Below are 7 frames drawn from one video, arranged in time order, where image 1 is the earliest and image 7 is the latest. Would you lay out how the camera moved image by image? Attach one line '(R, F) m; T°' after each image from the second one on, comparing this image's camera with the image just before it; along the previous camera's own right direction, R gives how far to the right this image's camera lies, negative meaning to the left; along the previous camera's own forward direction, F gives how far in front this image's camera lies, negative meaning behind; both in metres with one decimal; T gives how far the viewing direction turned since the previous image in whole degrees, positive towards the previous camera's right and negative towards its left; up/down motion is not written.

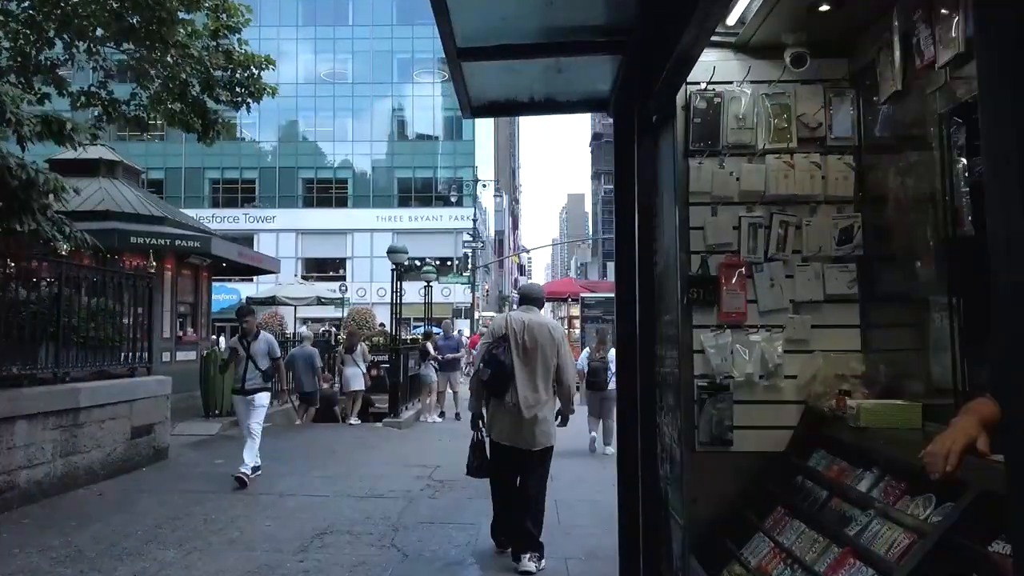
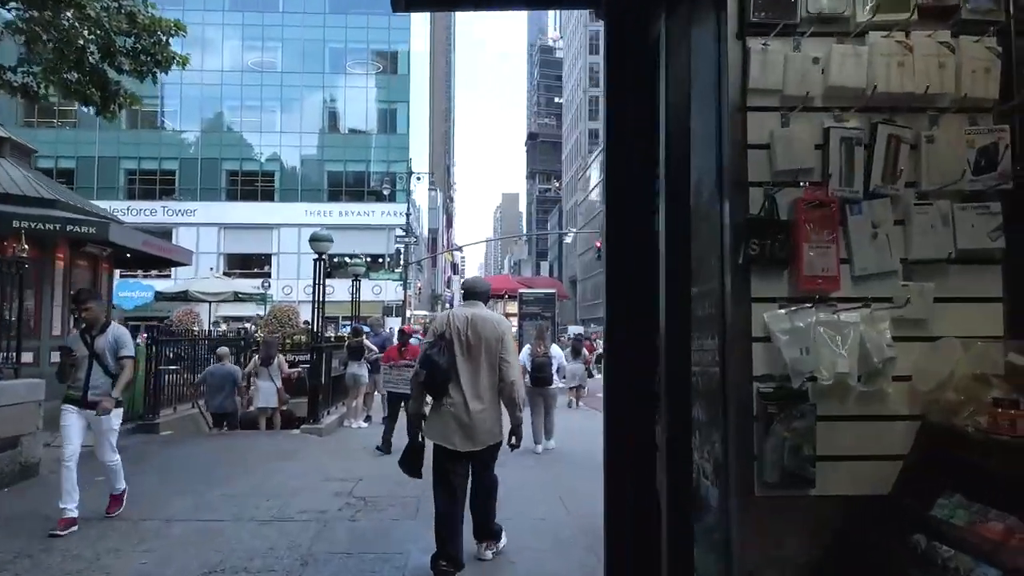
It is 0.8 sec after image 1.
(0.0, +1.0) m; +5°
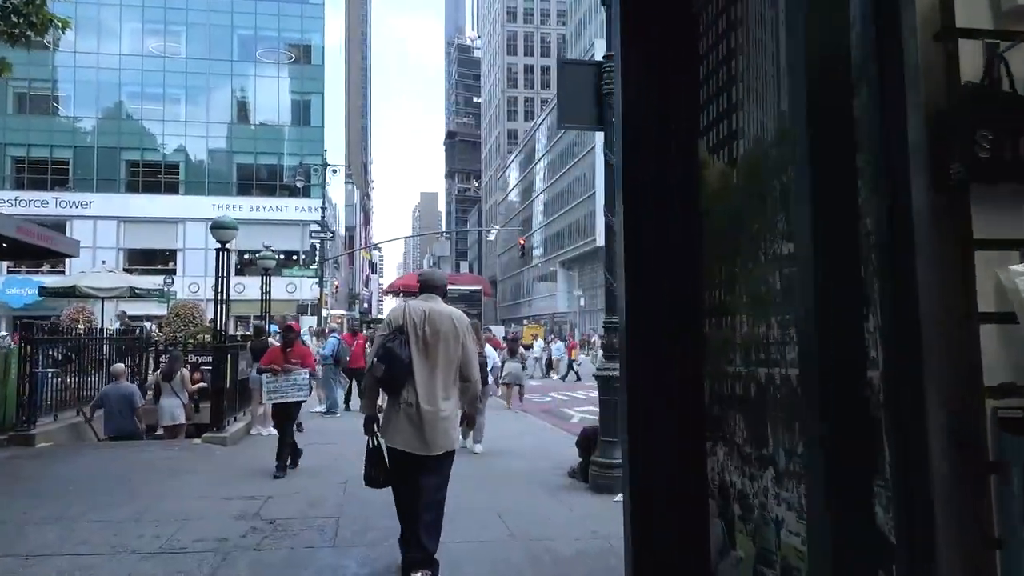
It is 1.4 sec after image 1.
(-0.1, +0.8) m; +6°
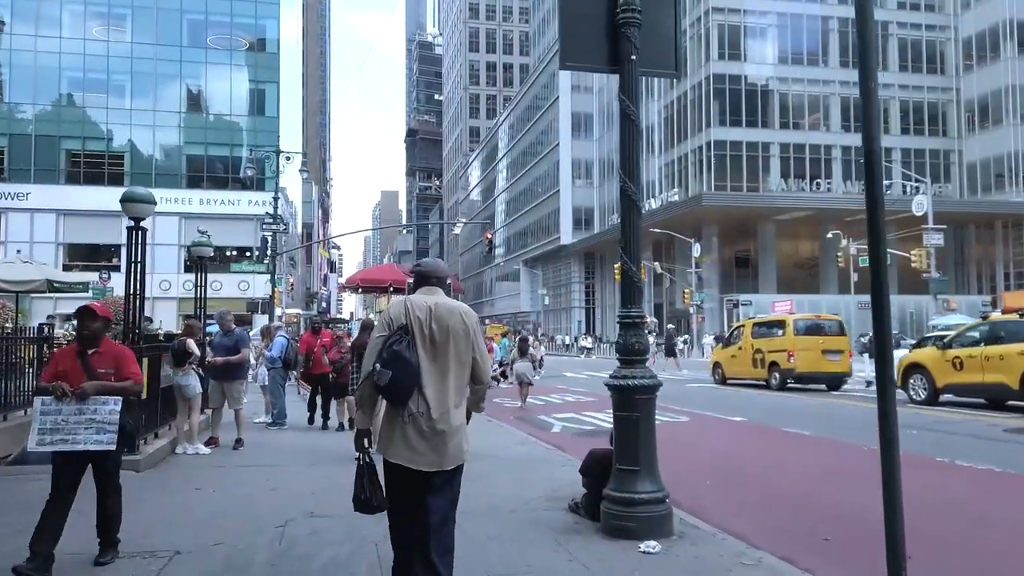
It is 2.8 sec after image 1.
(-0.2, +1.8) m; +3°
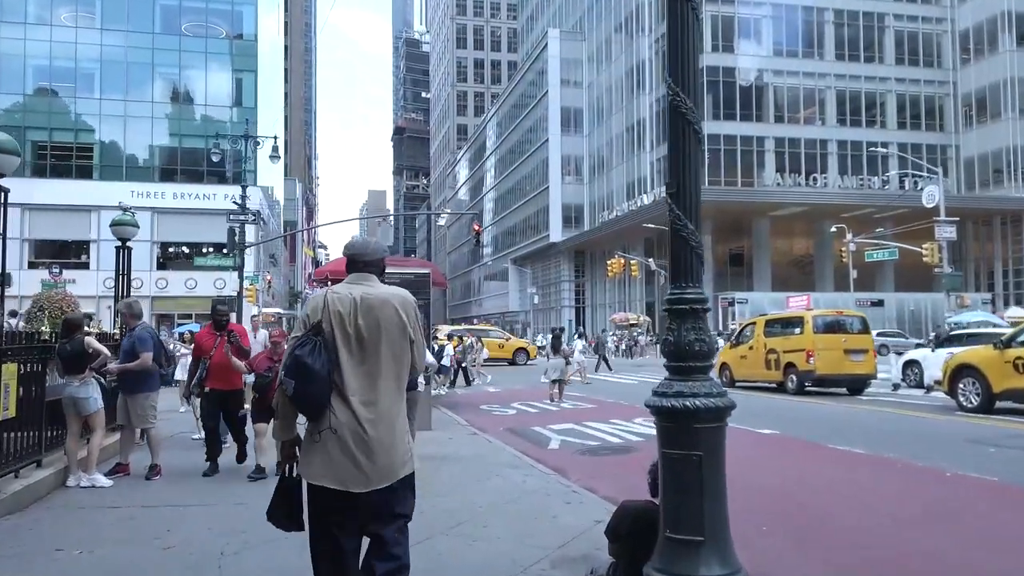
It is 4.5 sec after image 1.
(0.0, +2.1) m; +1°
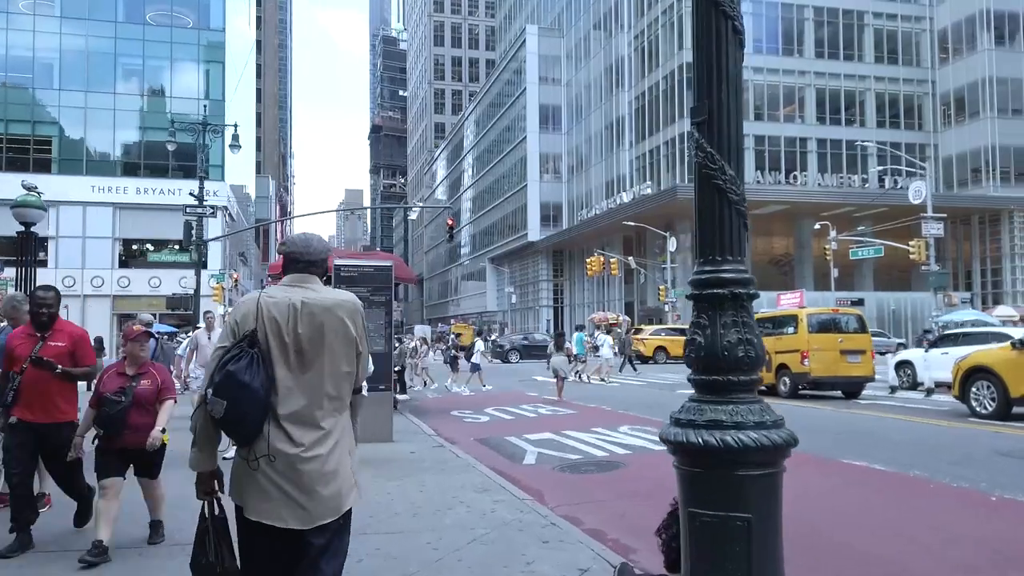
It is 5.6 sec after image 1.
(+0.1, +1.3) m; +2°
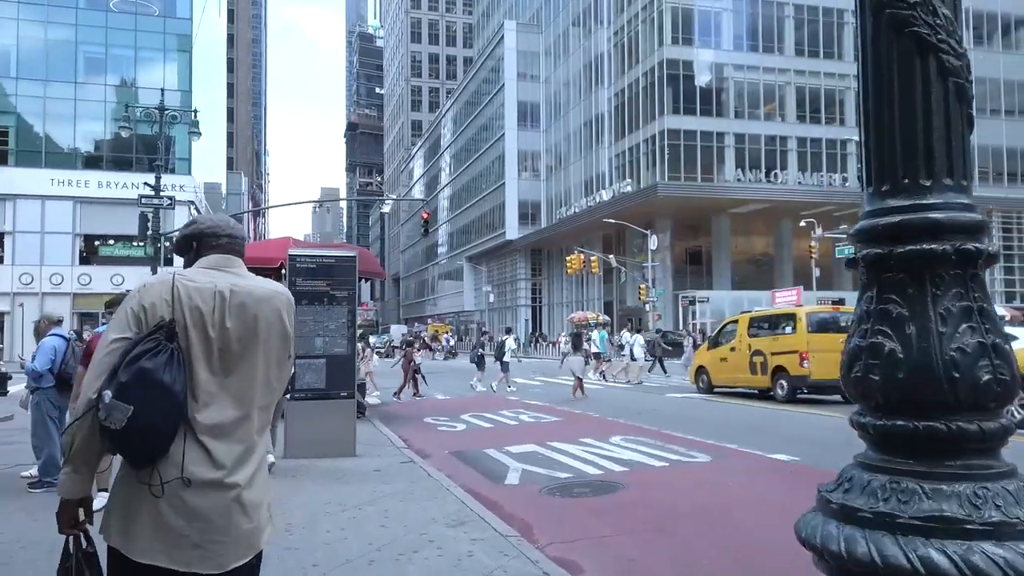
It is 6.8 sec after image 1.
(0.0, +1.3) m; +2°
